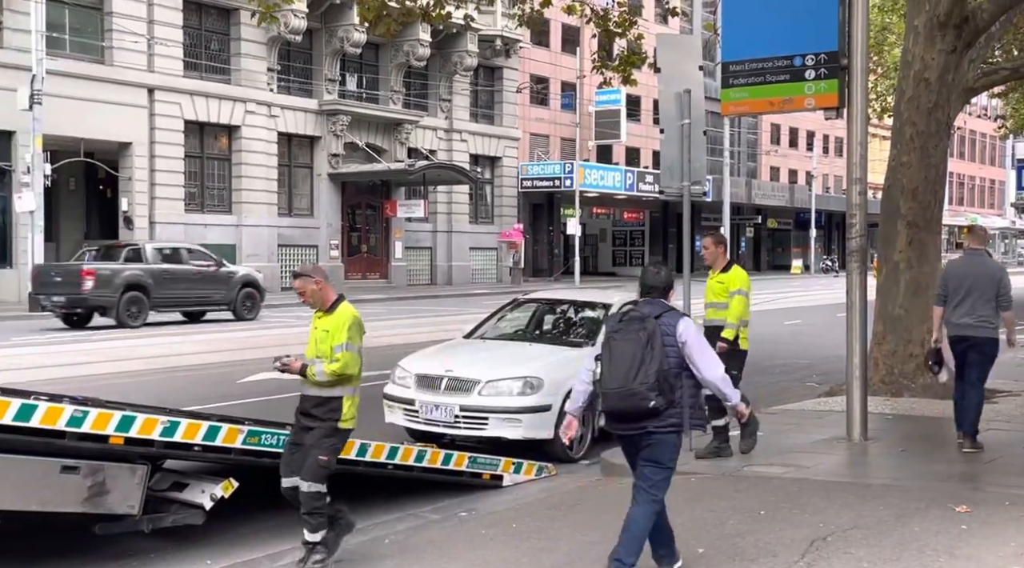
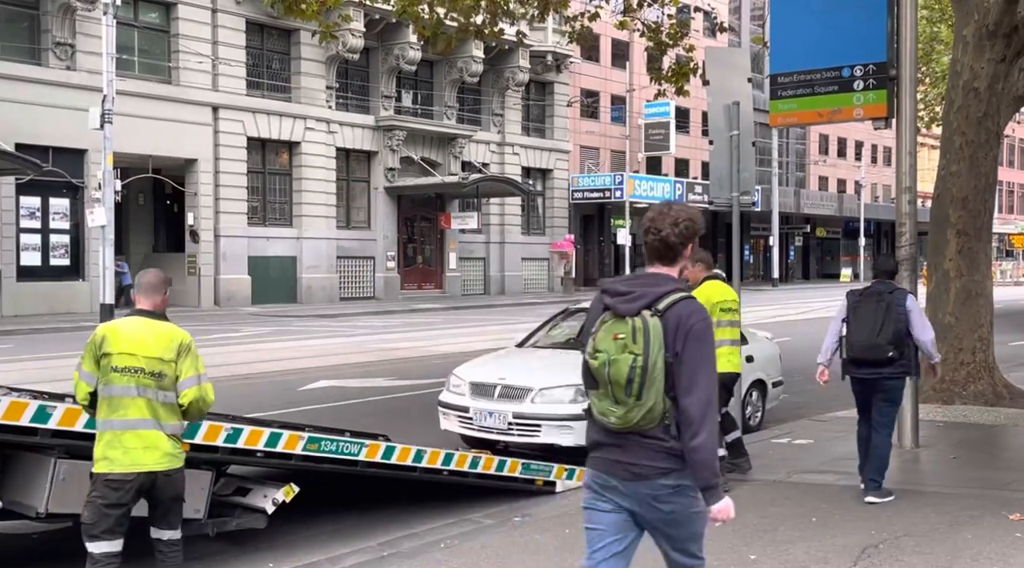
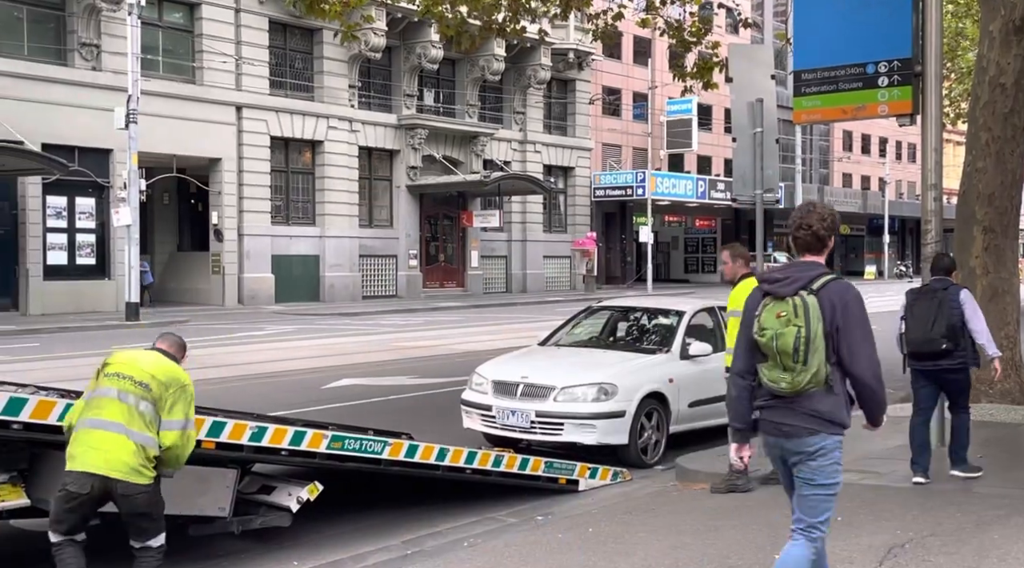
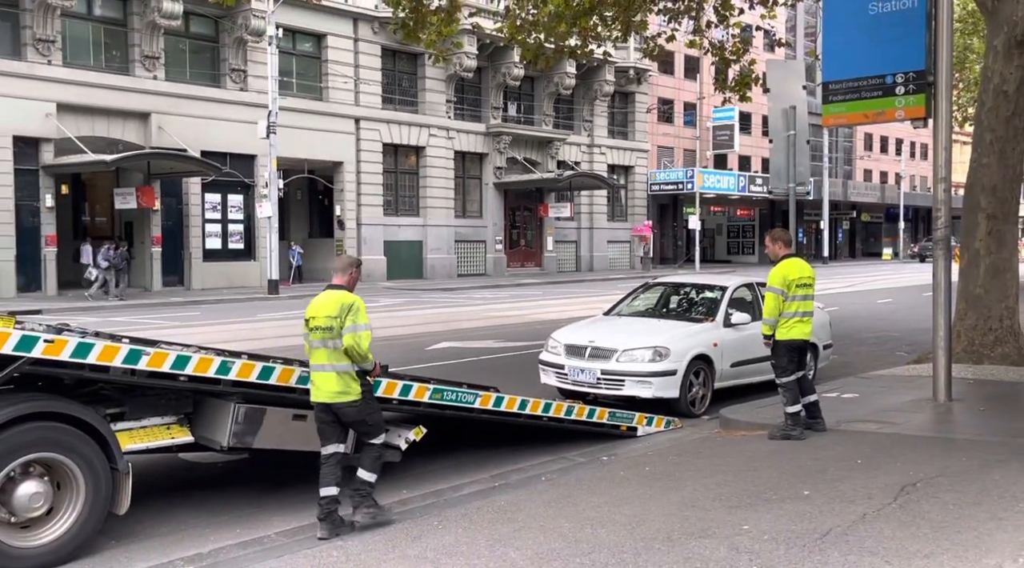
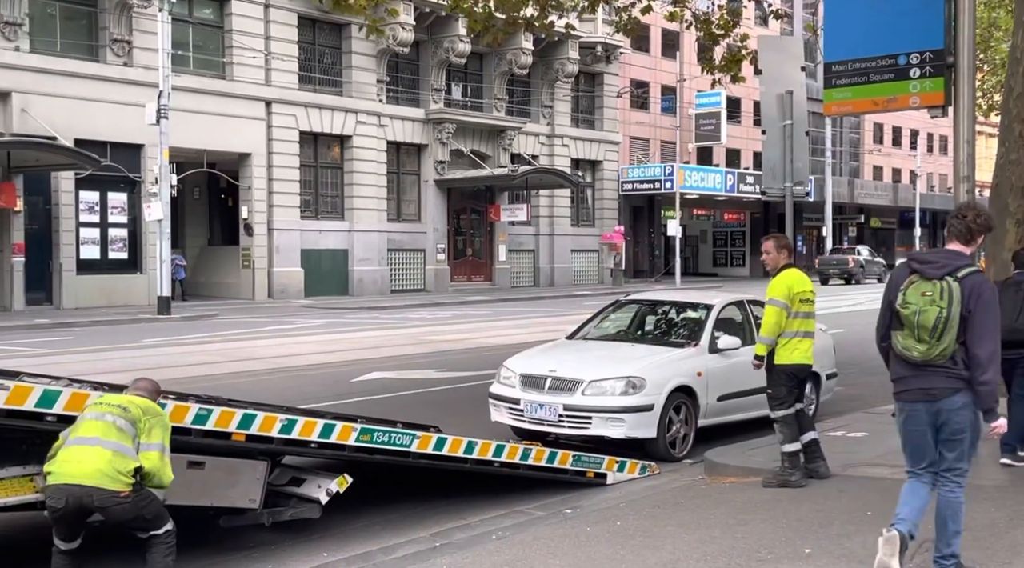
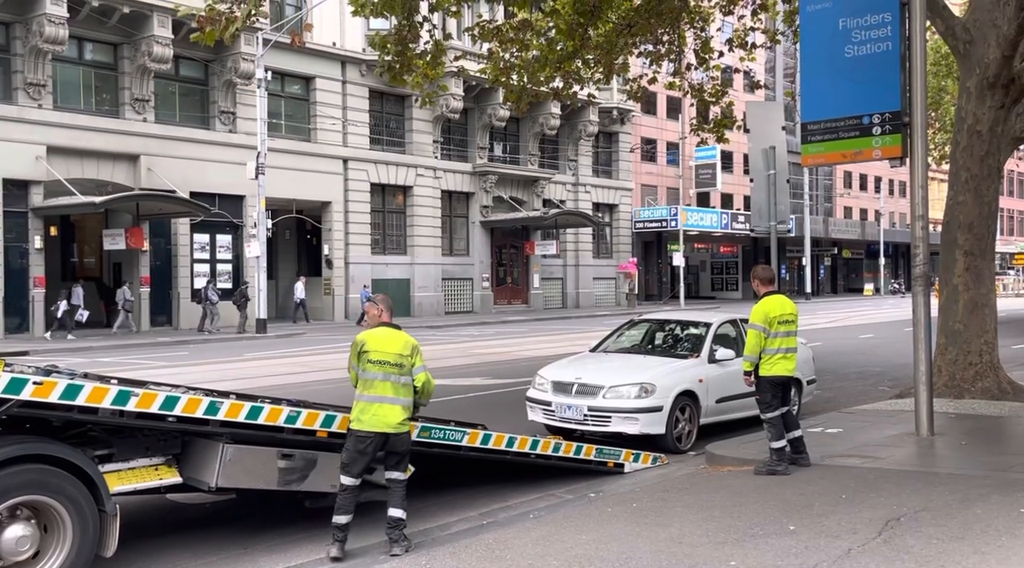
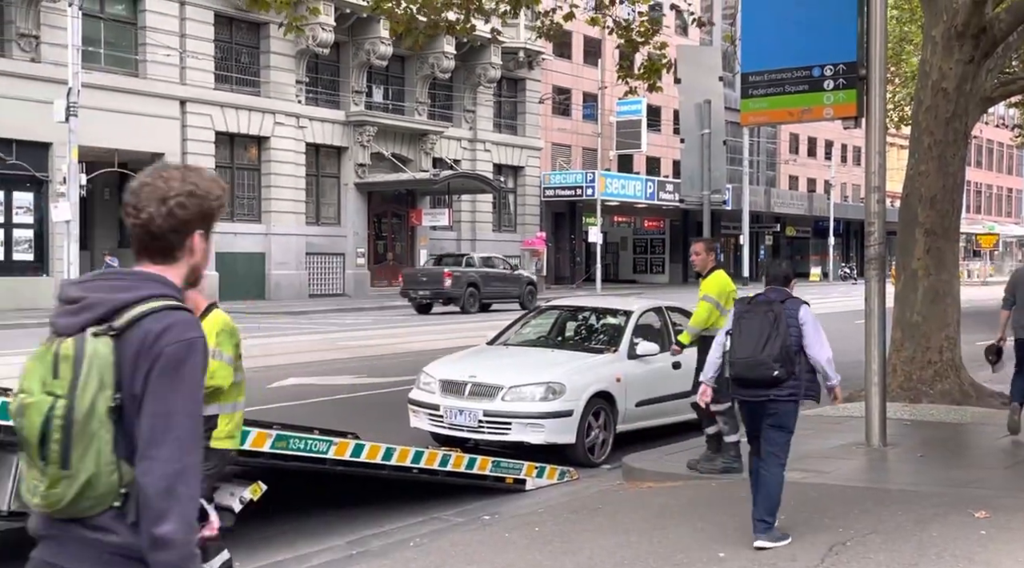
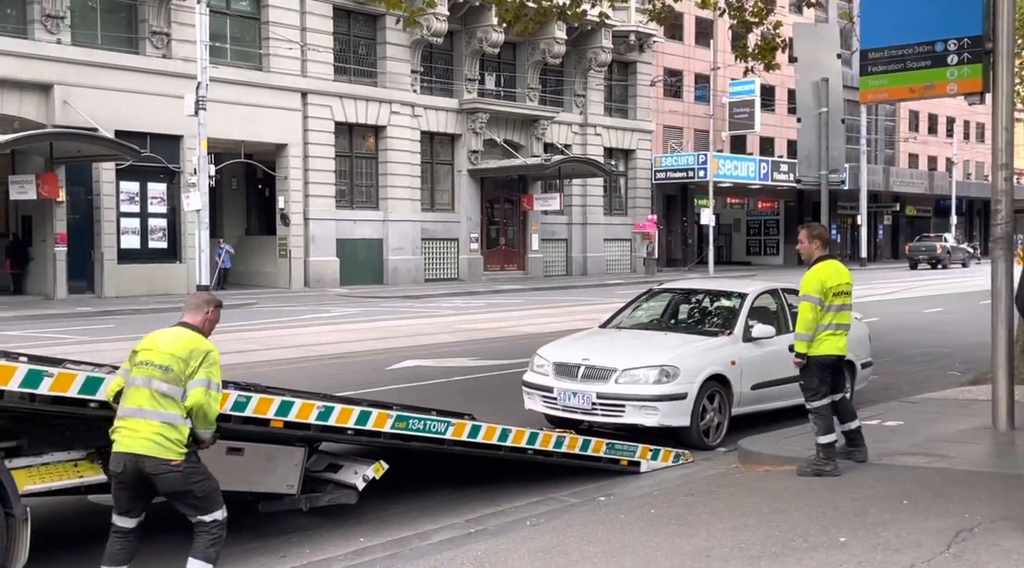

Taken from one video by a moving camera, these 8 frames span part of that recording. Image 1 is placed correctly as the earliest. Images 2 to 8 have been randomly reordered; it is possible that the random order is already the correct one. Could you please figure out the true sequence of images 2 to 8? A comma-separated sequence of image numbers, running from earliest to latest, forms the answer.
7, 2, 3, 5, 8, 4, 6
